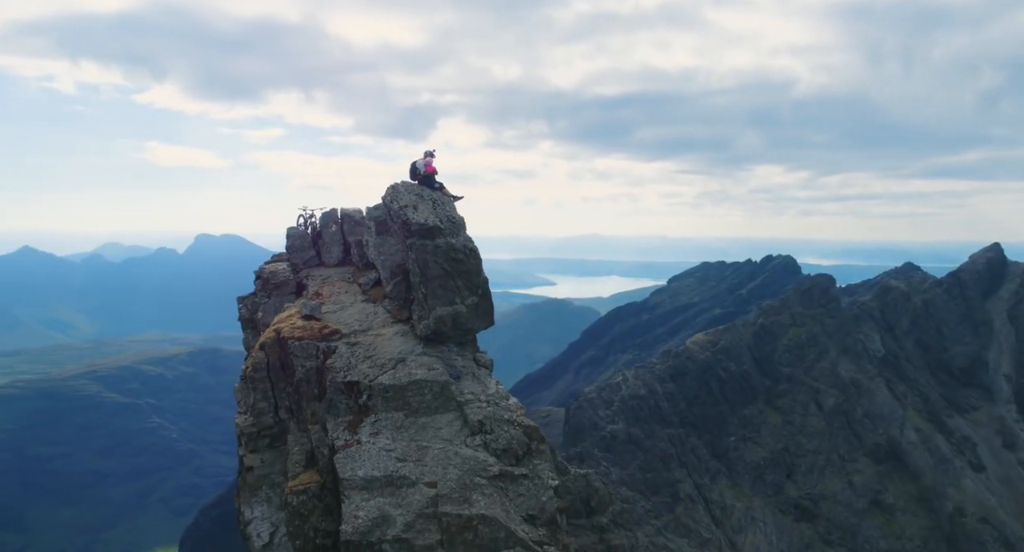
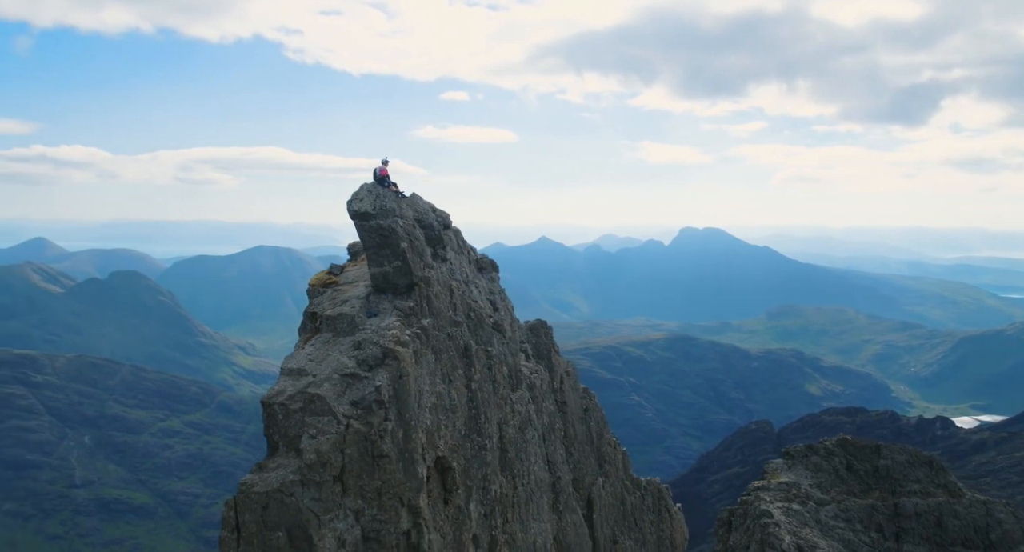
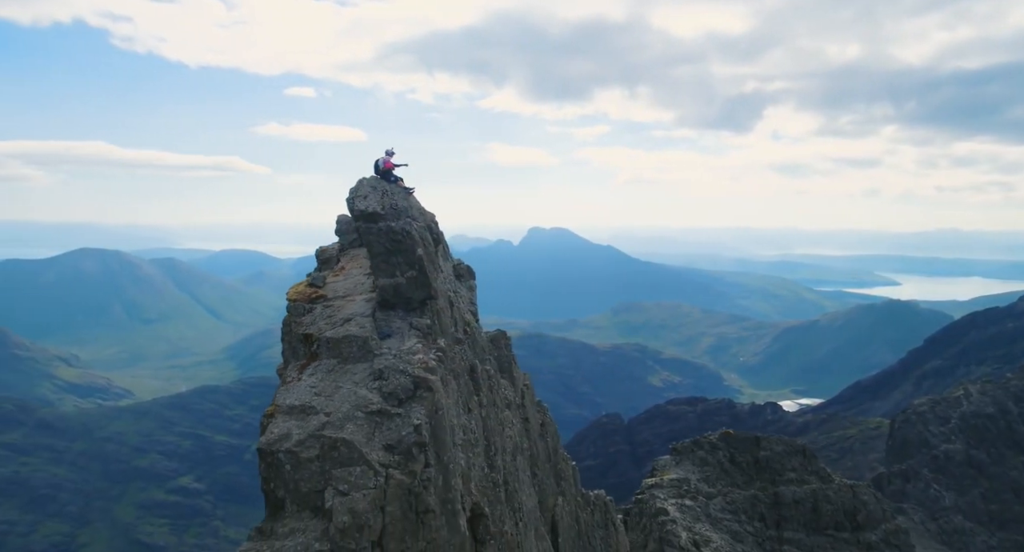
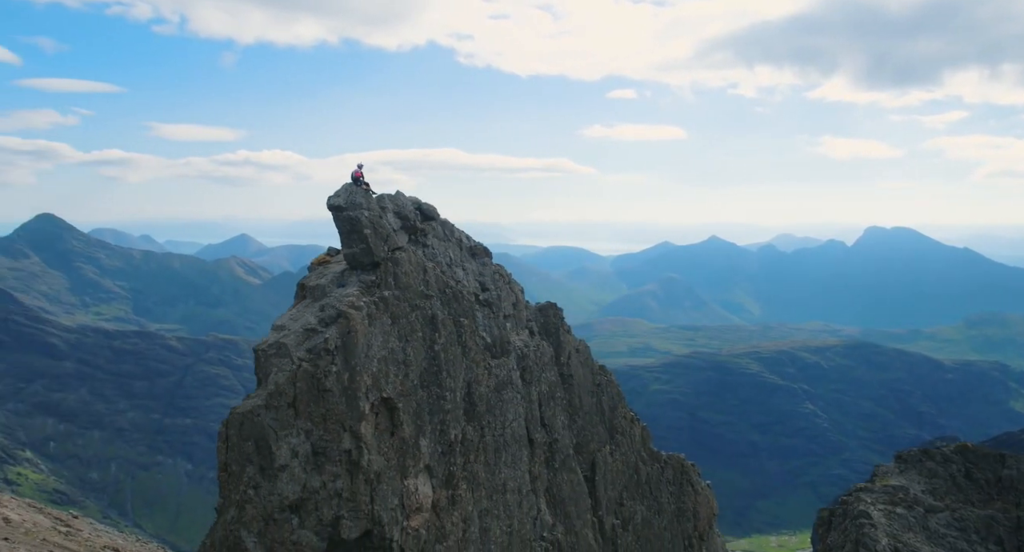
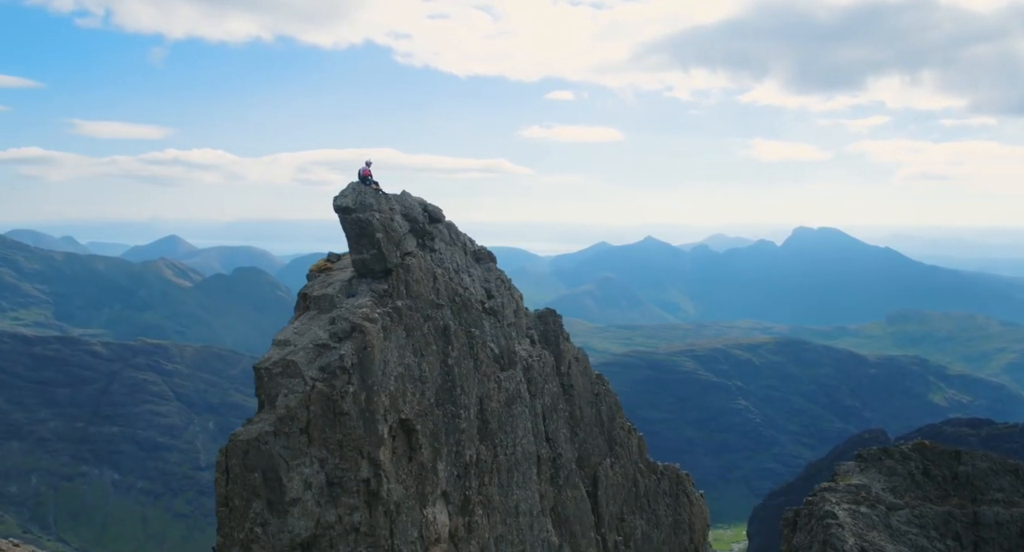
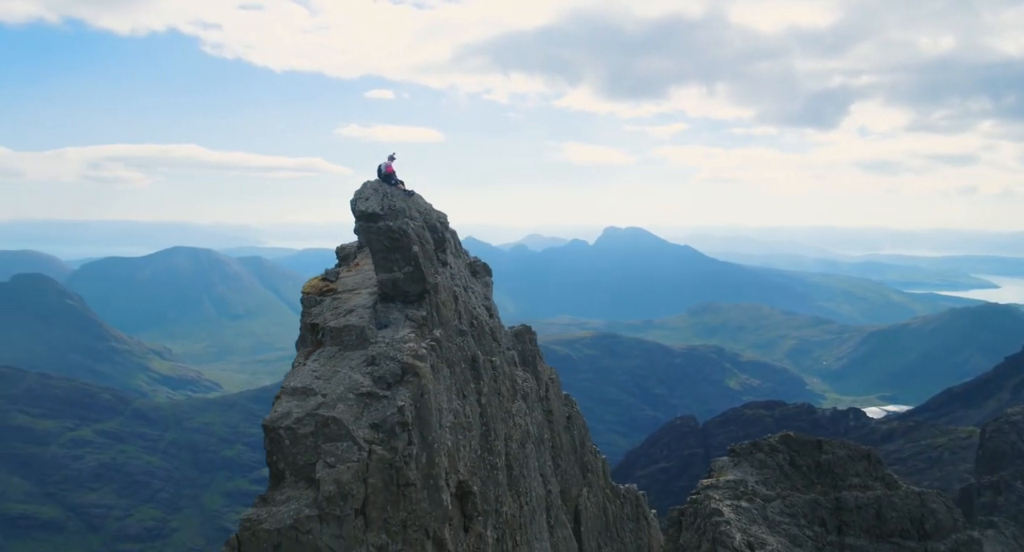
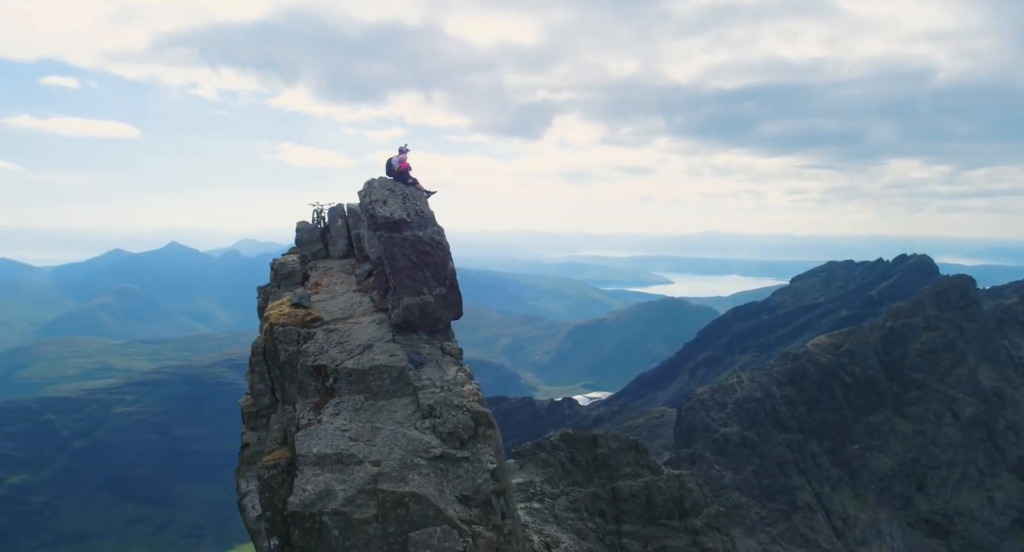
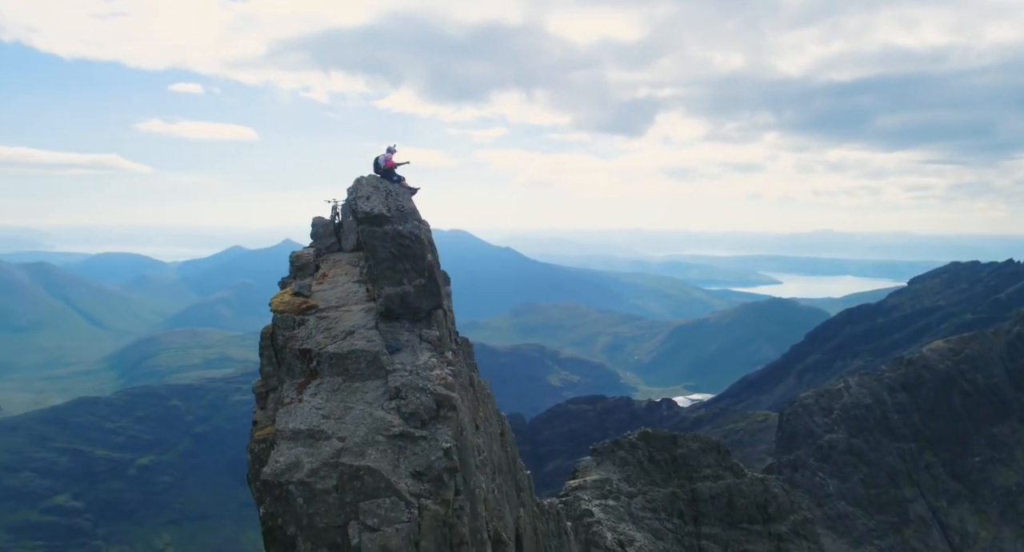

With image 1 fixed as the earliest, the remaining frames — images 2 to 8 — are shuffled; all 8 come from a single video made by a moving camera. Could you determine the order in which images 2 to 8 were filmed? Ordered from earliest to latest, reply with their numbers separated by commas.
7, 8, 3, 6, 2, 5, 4
